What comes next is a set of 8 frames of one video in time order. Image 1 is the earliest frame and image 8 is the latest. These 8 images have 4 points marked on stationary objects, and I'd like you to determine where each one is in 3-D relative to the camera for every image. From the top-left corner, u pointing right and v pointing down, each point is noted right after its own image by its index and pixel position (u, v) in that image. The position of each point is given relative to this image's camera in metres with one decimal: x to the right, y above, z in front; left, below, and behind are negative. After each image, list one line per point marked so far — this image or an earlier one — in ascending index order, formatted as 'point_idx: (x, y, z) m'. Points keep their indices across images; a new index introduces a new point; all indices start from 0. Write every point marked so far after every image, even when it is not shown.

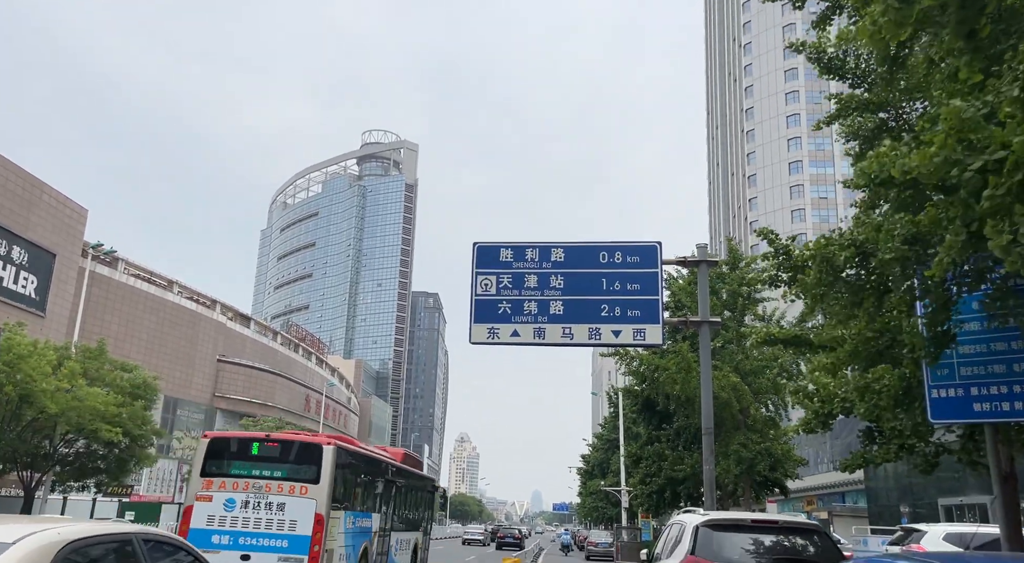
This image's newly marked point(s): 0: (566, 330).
0: (+1.3, -1.3, +19.6) m
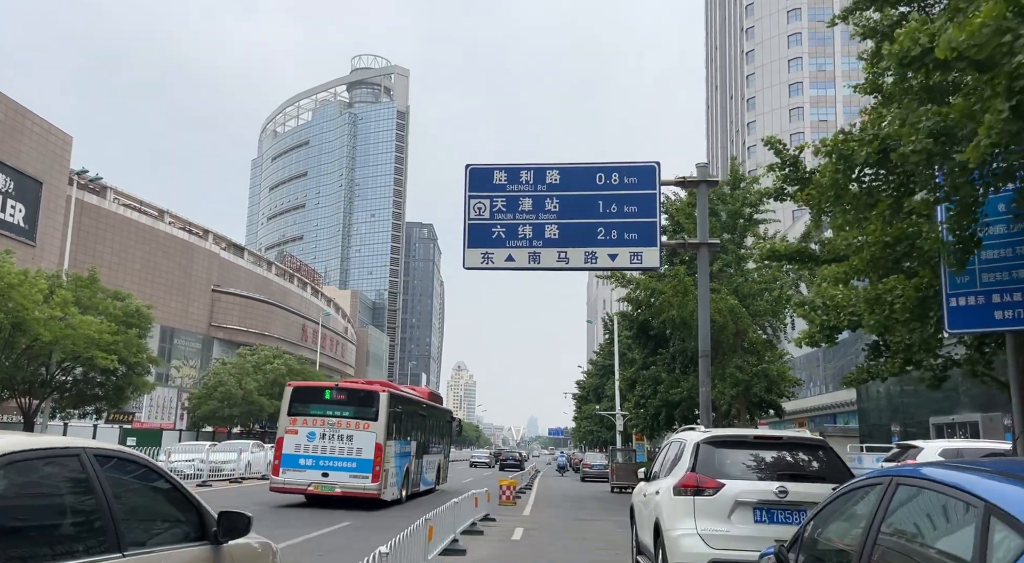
0: (+1.2, +0.6, +19.3) m
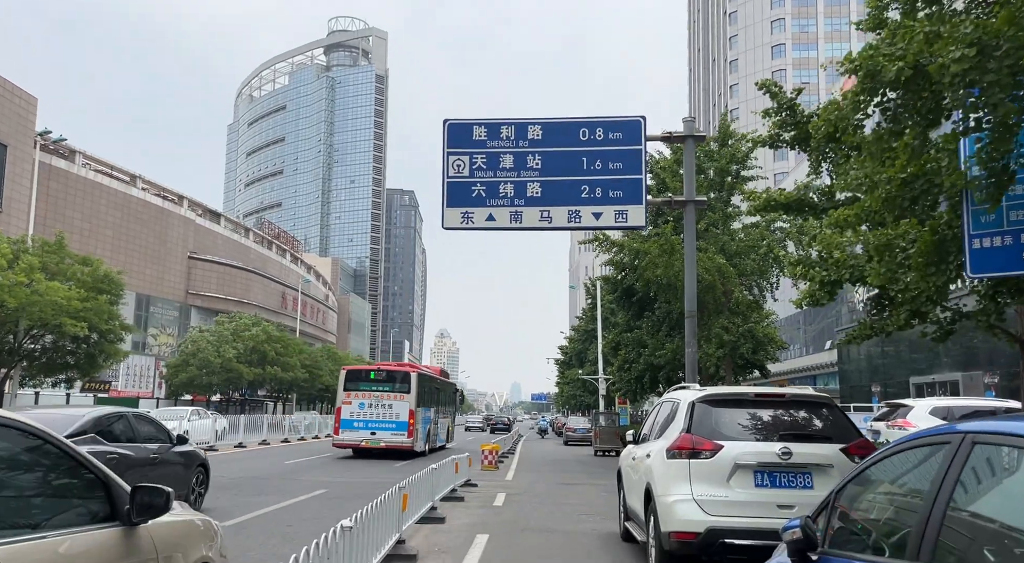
0: (+0.7, +1.5, +18.6) m
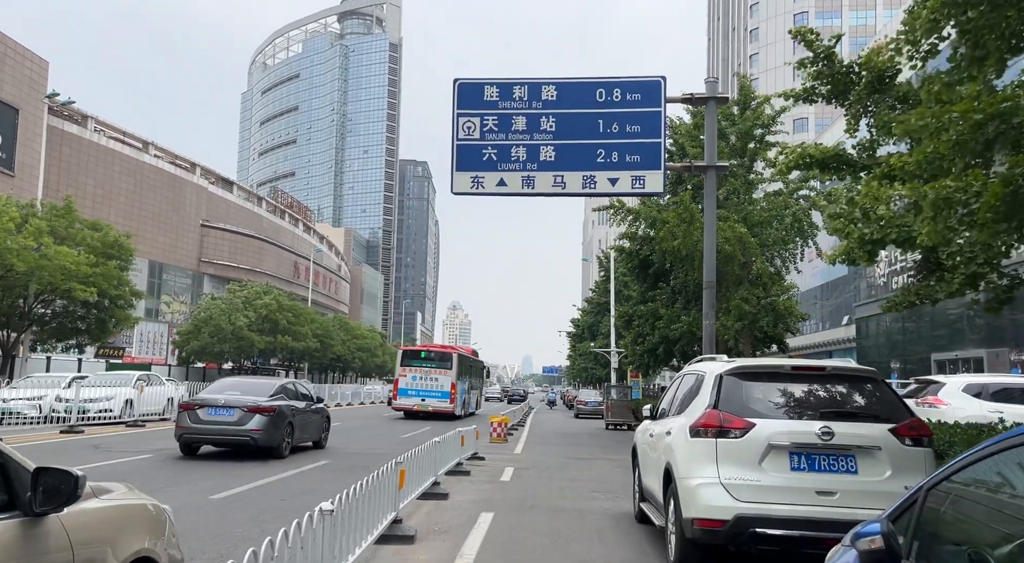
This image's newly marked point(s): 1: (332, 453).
0: (+1.0, +2.3, +17.8) m
1: (-3.7, -3.5, +16.2) m
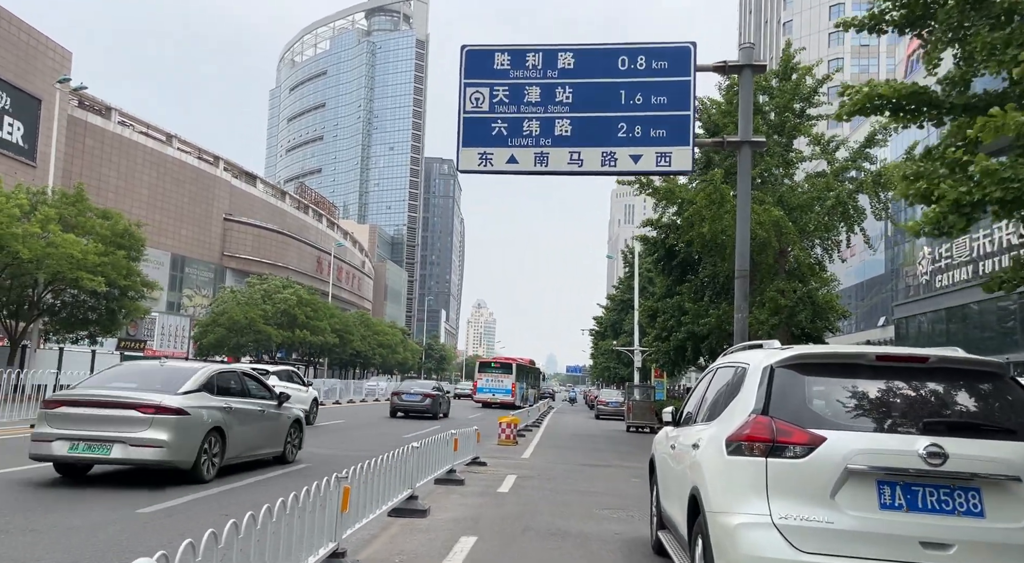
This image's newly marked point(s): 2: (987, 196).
0: (+1.2, +2.5, +16.0) m
1: (-3.6, -3.2, +14.5) m
2: (+3.9, +0.7, +6.8) m
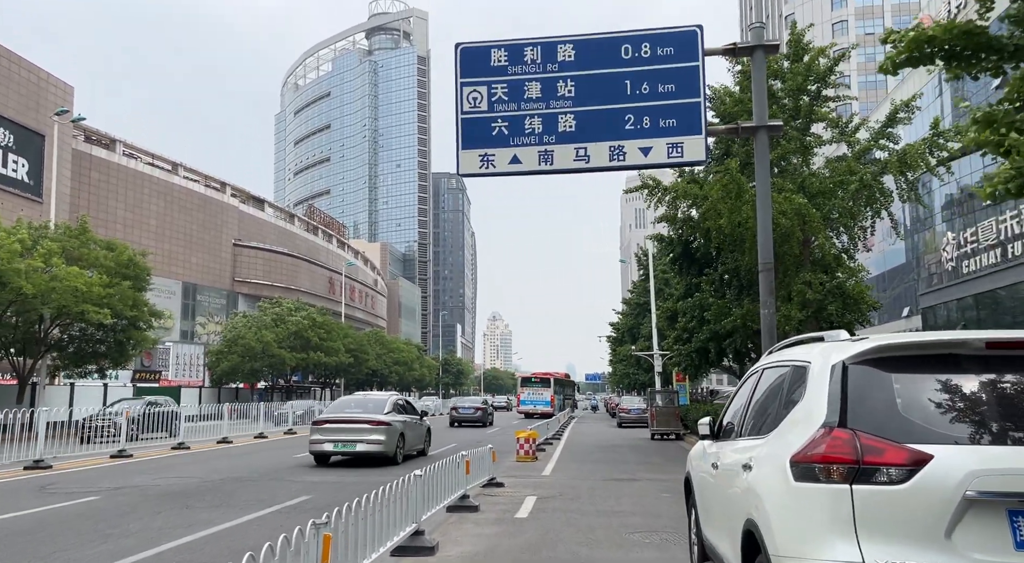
0: (+1.3, +2.5, +15.1) m
1: (-3.3, -3.5, +13.6) m
2: (+3.9, +0.9, +5.8) m
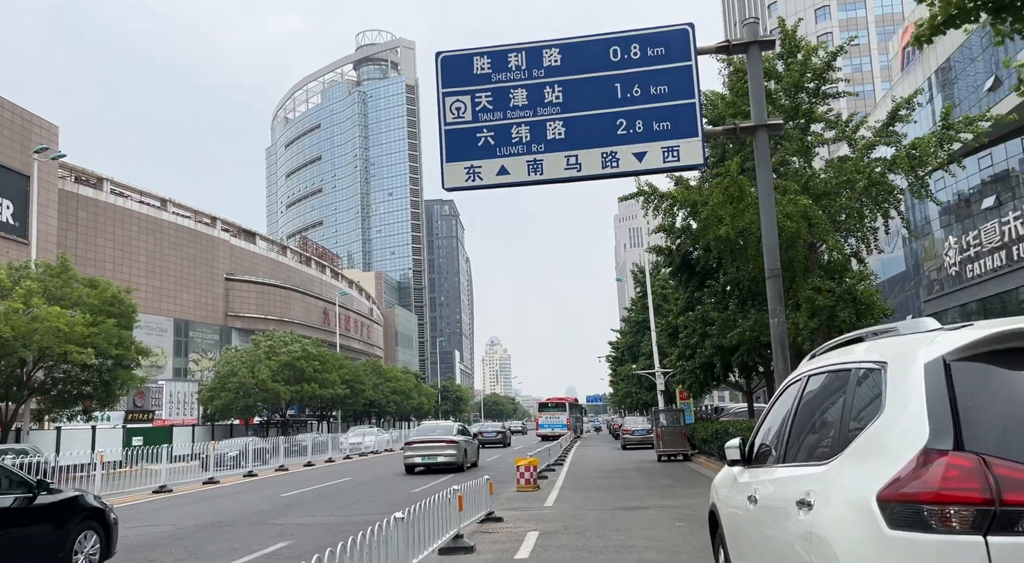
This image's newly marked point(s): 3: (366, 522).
0: (+1.0, +2.2, +14.2) m
1: (-3.3, -3.9, +12.6) m
2: (+3.8, +1.0, +5.0) m
3: (-2.5, -3.9, +13.2) m
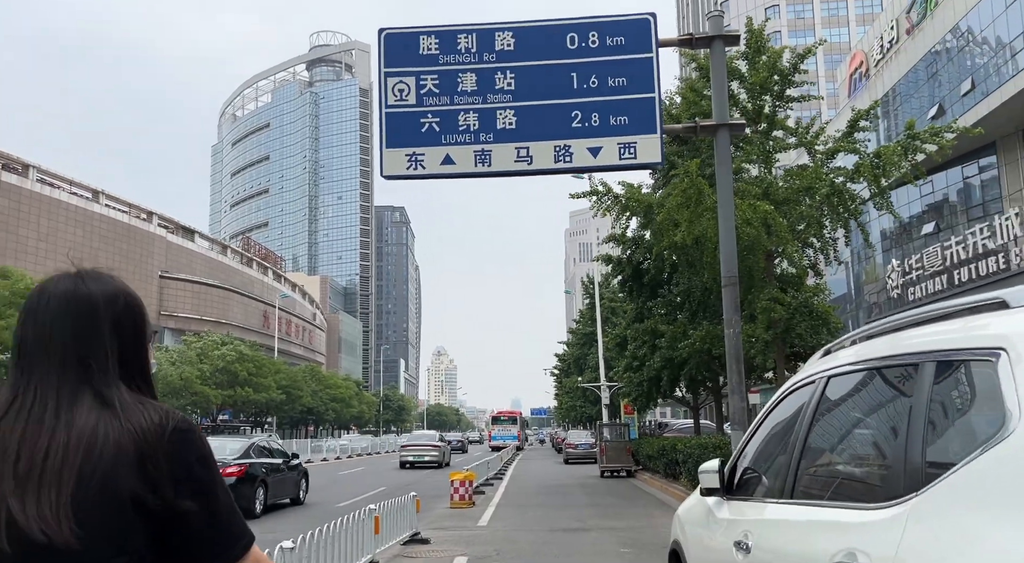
0: (+0.1, +2.2, +13.1) m
1: (-4.3, -3.7, +11.1) m
2: (+3.4, +1.0, +4.0) m
3: (-3.5, -3.8, +11.8) m
